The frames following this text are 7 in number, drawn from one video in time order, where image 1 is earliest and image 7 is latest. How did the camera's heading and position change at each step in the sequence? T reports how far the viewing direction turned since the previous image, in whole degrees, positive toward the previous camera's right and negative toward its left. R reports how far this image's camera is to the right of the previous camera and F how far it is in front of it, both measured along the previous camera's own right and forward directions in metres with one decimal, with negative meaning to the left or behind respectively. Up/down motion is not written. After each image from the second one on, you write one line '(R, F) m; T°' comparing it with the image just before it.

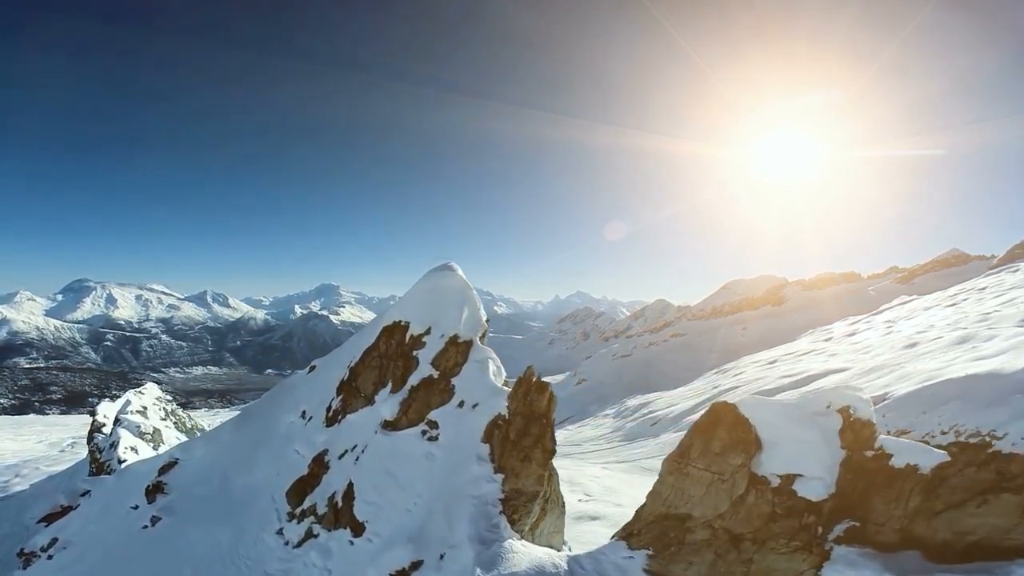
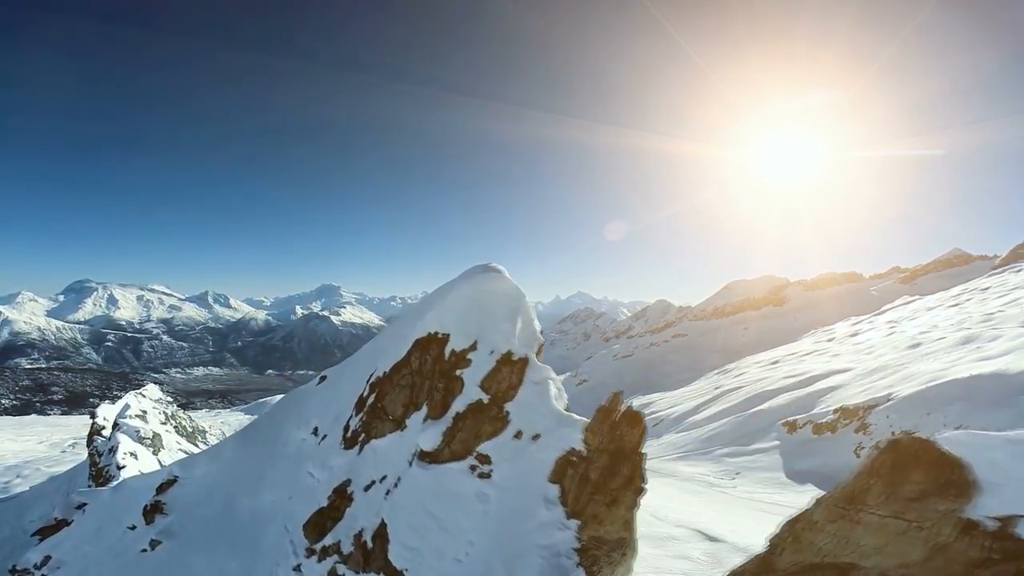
(-0.8, +1.2) m; 0°
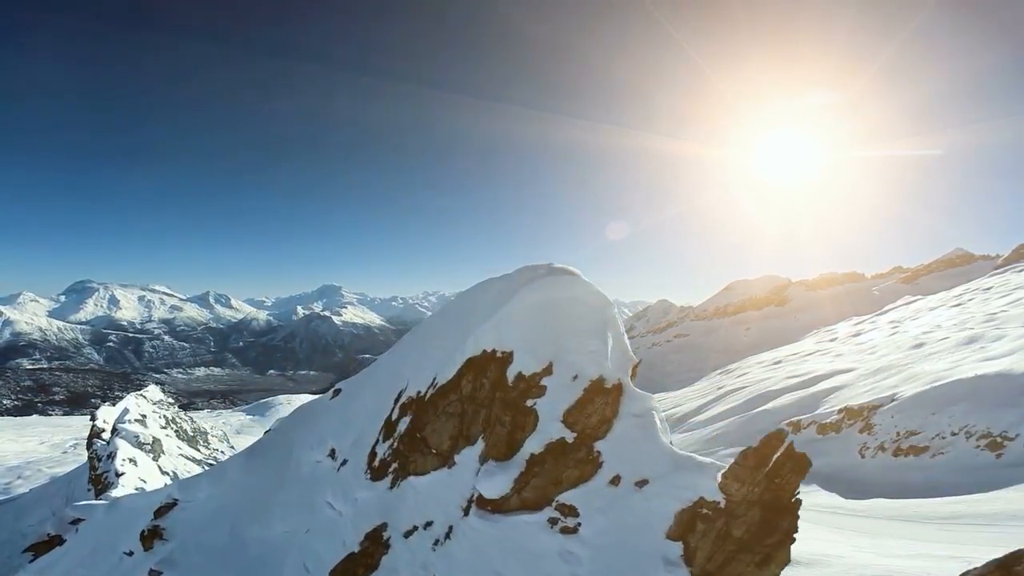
(-0.9, +1.3) m; 0°
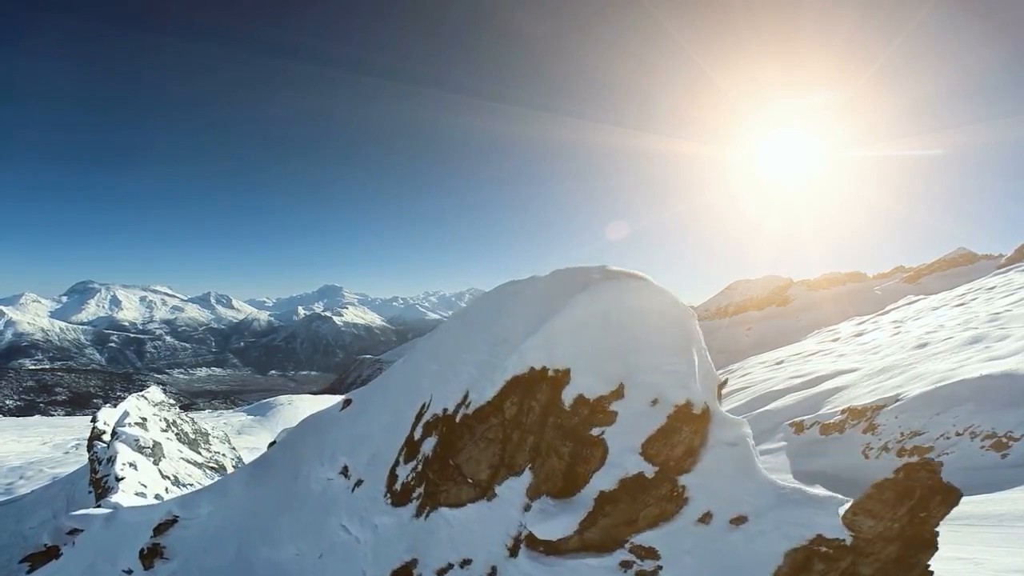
(-0.6, +0.8) m; 0°
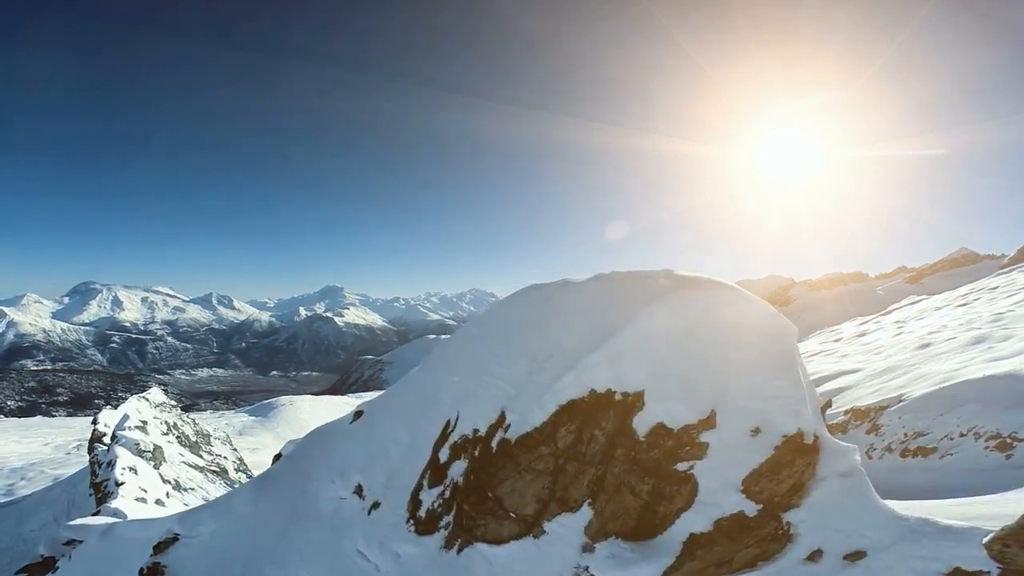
(-0.5, +0.7) m; 0°
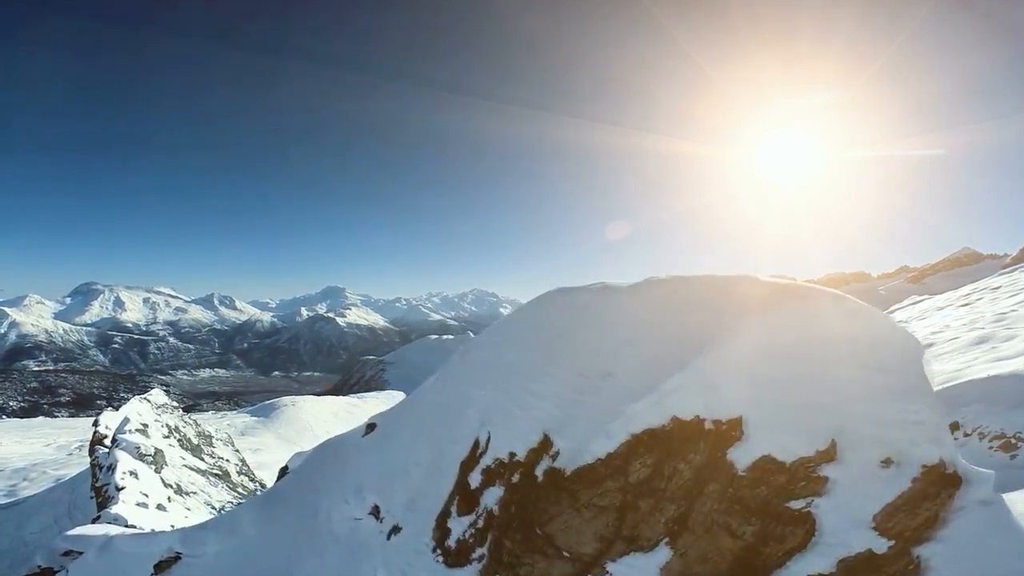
(-0.5, +0.7) m; 0°
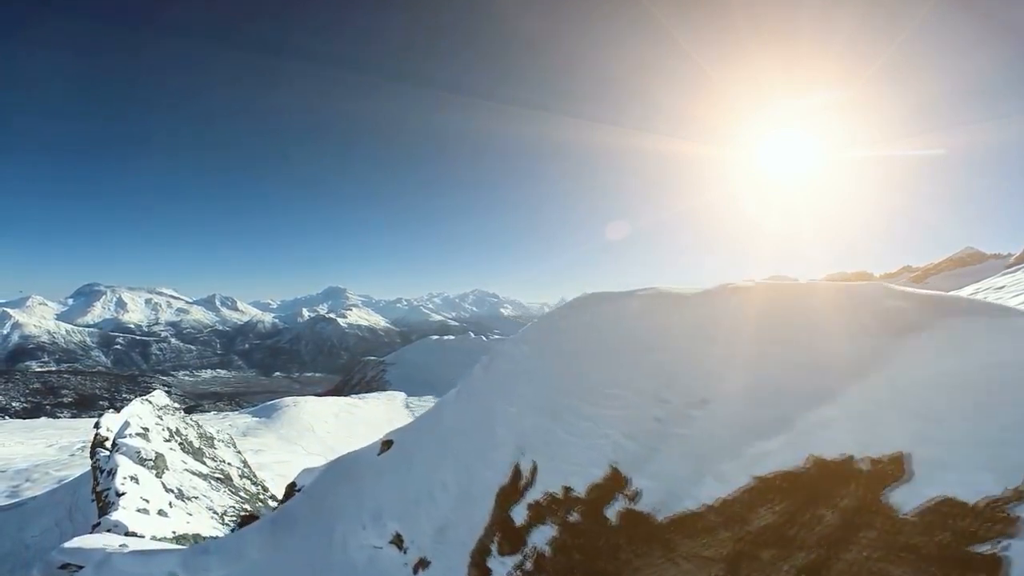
(-0.5, +0.8) m; 0°
